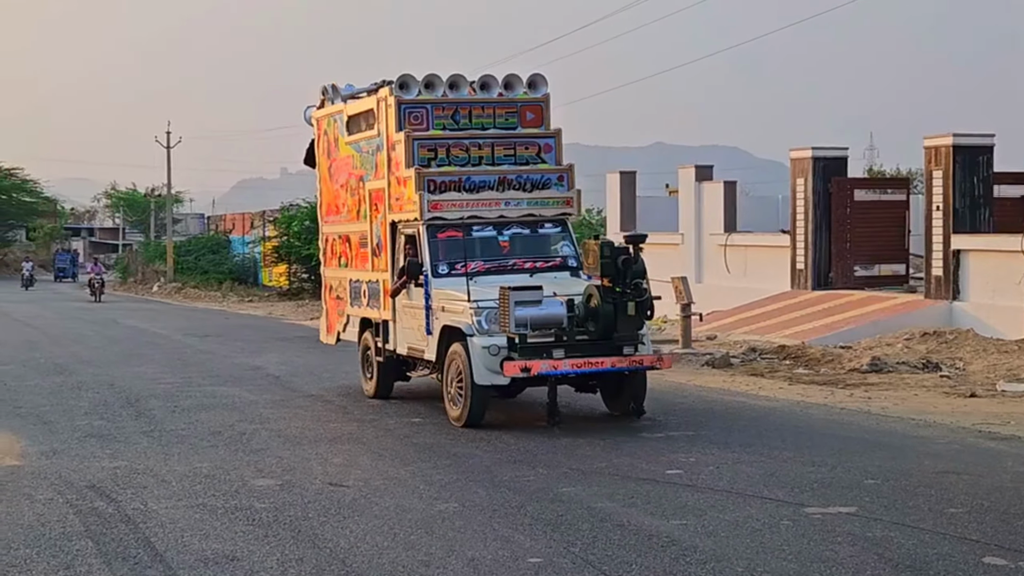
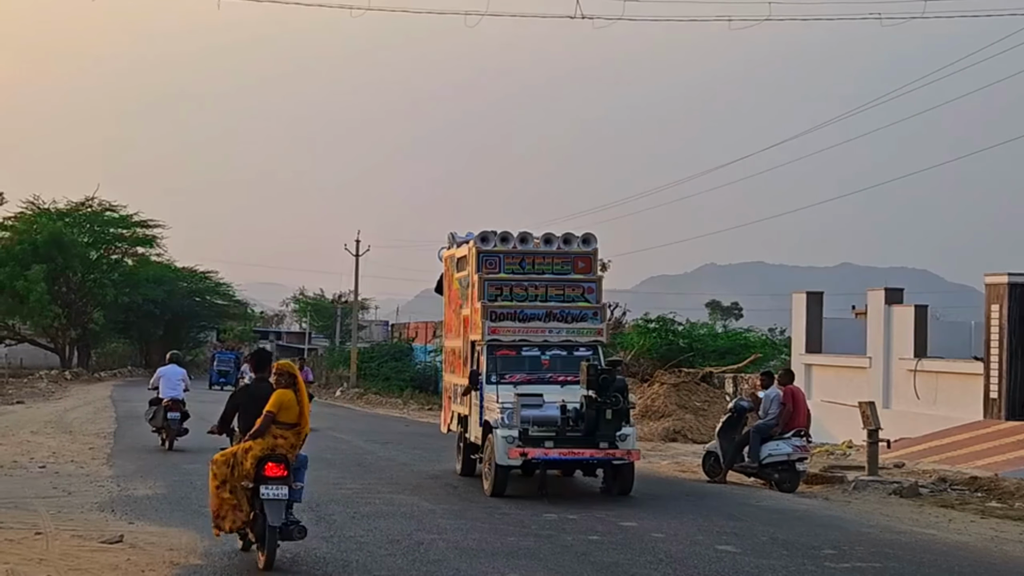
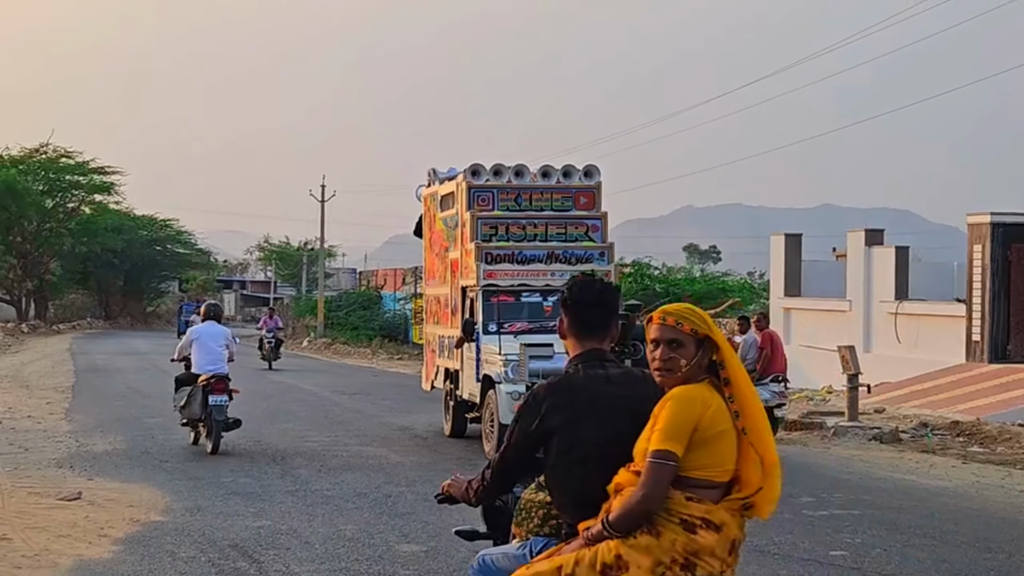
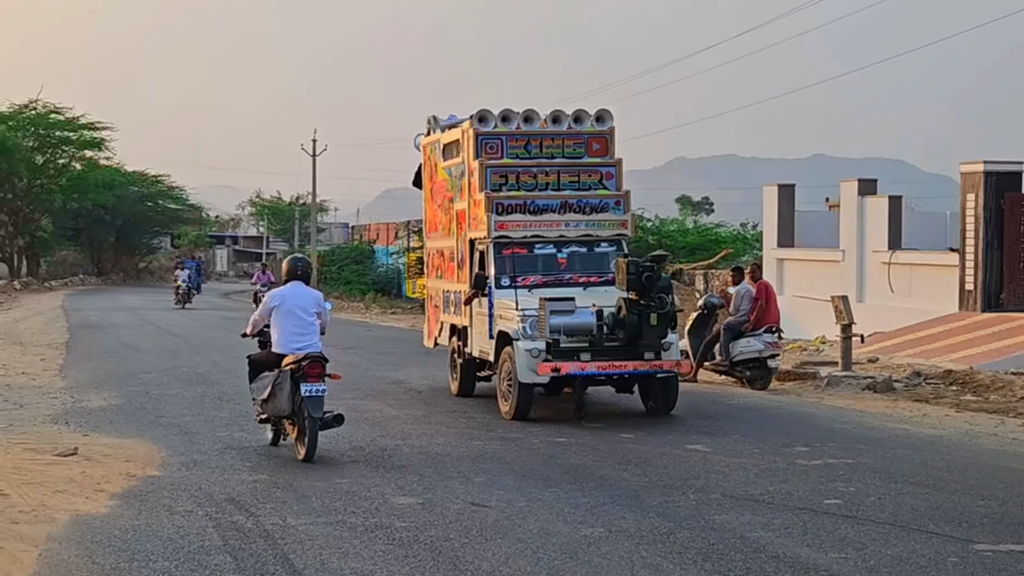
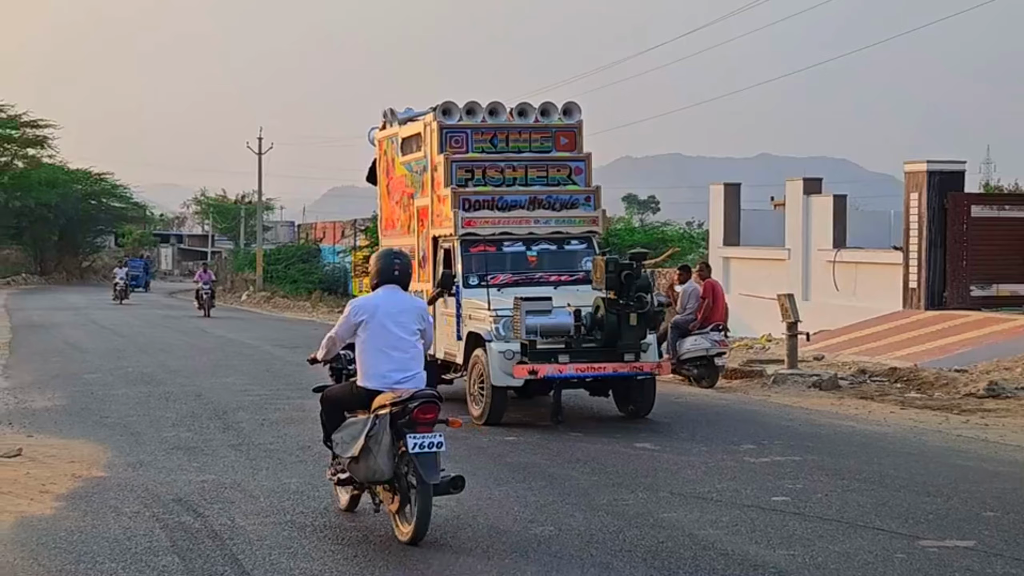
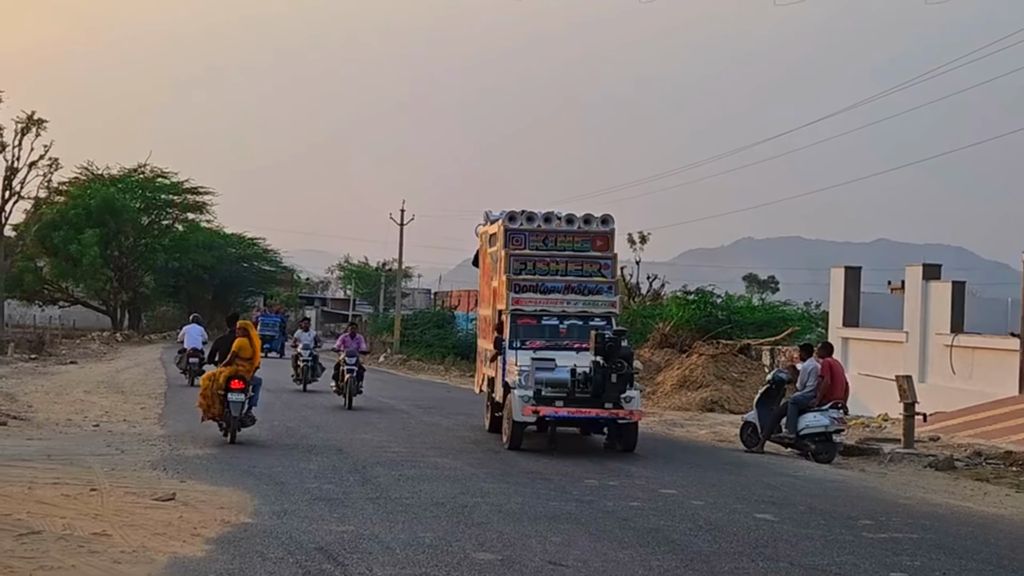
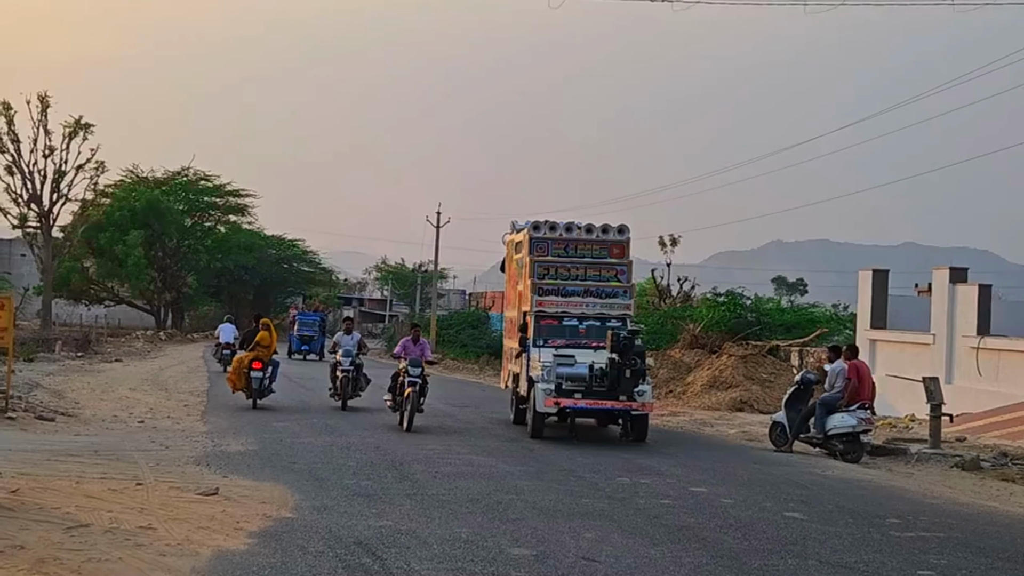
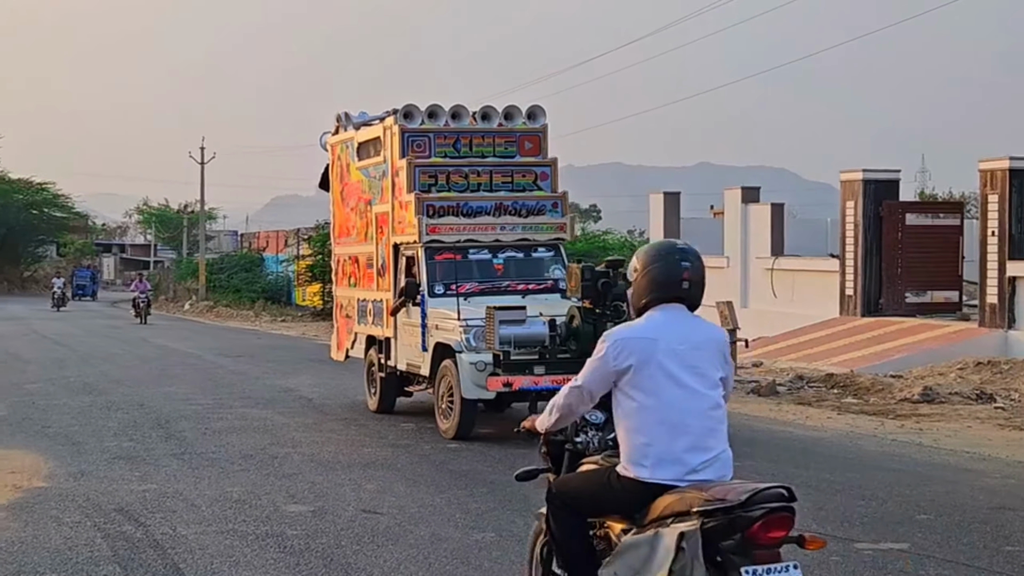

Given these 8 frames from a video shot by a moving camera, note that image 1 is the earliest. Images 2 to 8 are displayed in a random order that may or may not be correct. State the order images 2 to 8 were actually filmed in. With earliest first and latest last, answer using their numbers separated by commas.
8, 5, 4, 3, 2, 6, 7
